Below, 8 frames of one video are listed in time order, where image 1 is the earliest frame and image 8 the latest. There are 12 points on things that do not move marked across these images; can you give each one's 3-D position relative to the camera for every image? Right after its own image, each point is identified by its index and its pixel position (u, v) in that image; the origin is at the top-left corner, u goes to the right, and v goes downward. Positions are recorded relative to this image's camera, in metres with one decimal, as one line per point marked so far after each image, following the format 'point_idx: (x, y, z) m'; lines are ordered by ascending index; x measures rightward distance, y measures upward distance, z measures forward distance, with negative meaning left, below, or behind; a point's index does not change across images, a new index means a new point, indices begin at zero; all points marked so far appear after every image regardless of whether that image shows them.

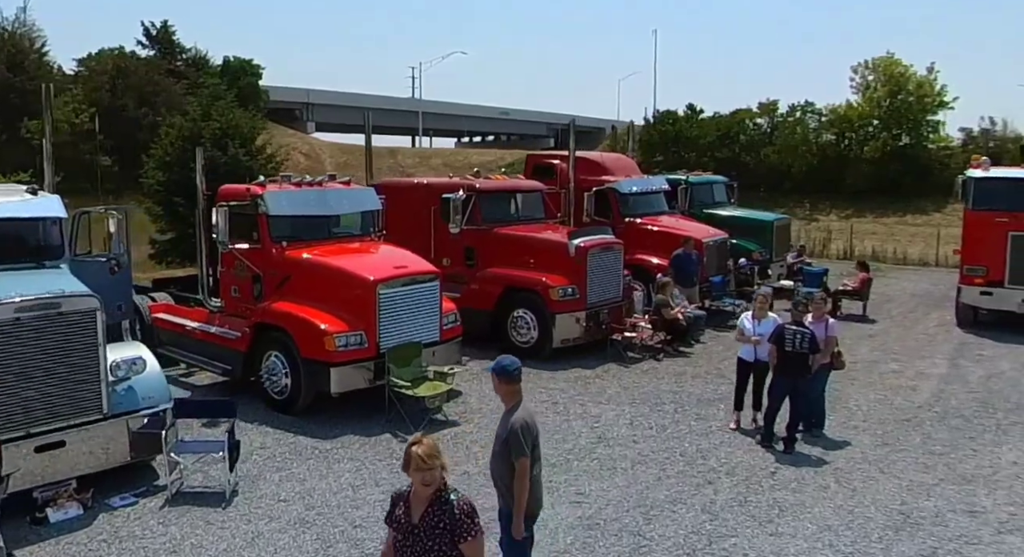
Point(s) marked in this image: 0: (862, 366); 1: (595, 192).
0: (+5.1, -1.3, +12.7) m
1: (+1.5, +1.5, +15.4) m
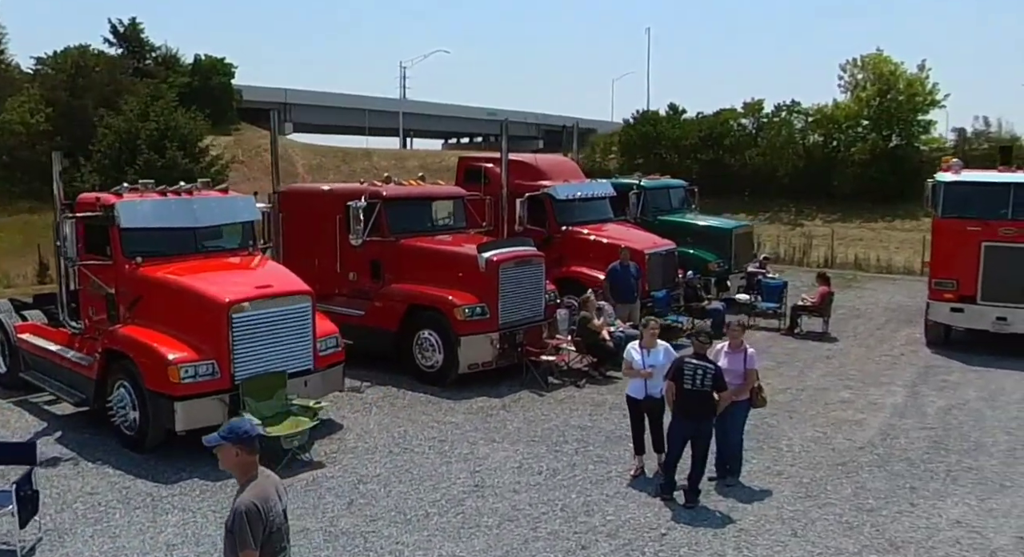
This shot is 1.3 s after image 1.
0: (+3.8, -1.5, +11.3) m
1: (+0.3, +1.3, +14.1) m
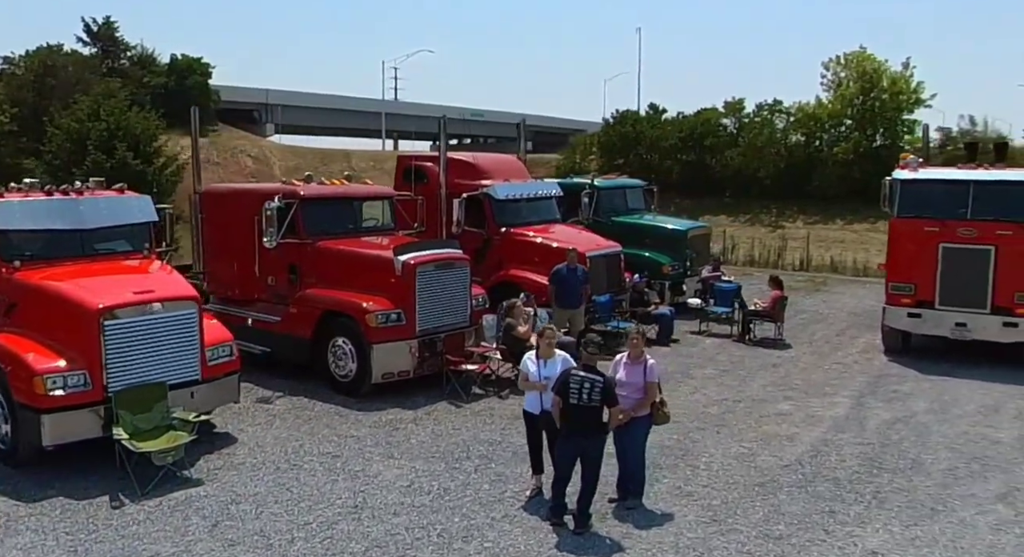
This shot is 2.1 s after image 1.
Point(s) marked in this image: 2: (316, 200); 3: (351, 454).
0: (+2.8, -1.6, +10.6) m
1: (-0.7, +1.2, +13.4) m
2: (-2.6, +1.0, +11.6) m
3: (-1.7, -1.8, +9.1) m
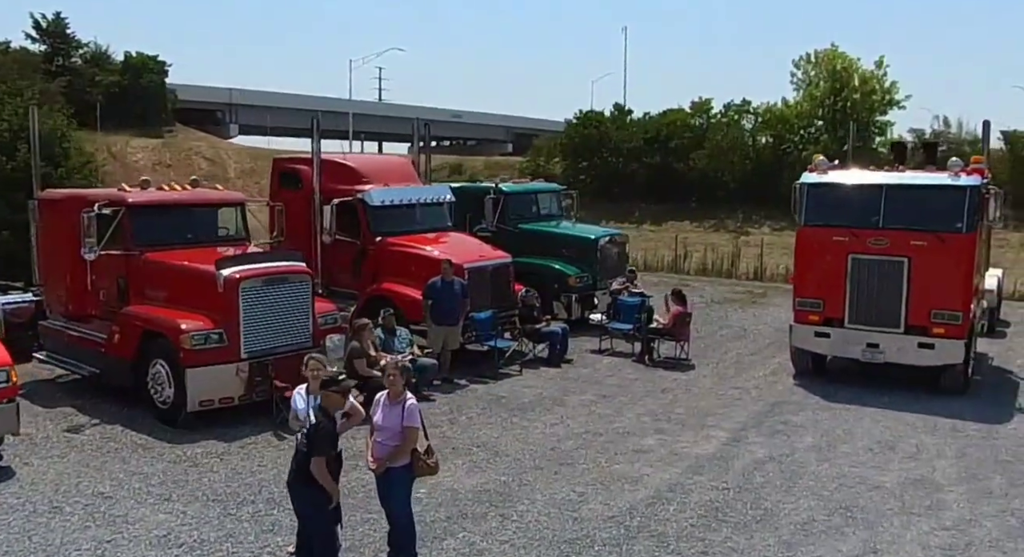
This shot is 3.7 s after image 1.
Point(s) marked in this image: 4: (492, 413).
0: (+1.0, -1.8, +9.4) m
1: (-2.5, +1.1, +12.3) m
2: (-4.4, +0.9, +10.5) m
3: (-3.6, -2.0, +8.0) m
4: (-0.3, -1.6, +10.3) m
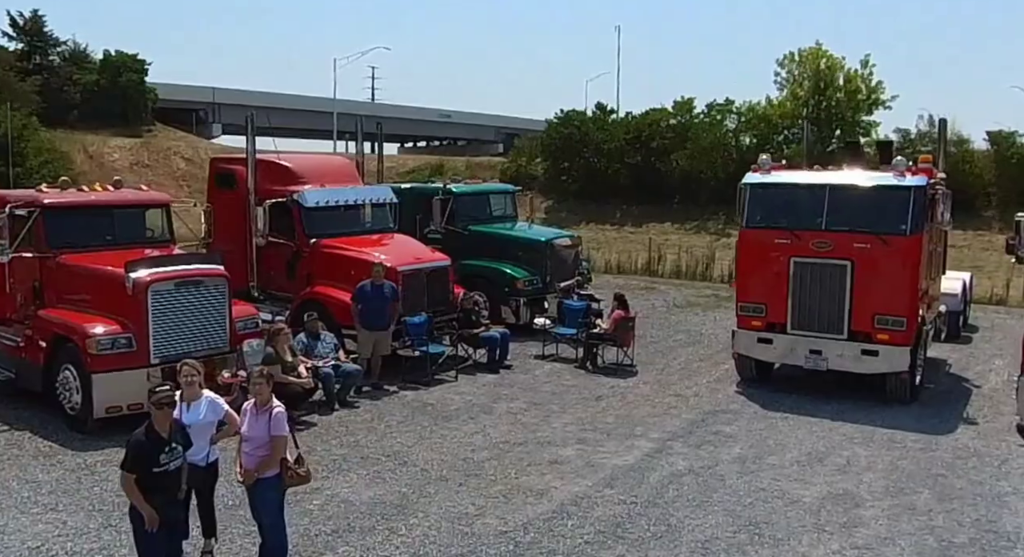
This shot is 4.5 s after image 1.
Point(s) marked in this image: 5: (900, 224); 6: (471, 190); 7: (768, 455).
0: (0.0, -1.8, +9.1) m
1: (-3.3, +1.0, +12.1) m
2: (-5.3, +0.8, +10.3) m
3: (-4.5, -2.0, +7.7) m
4: (-1.1, -1.6, +10.0) m
5: (+4.7, +0.7, +10.5) m
6: (-0.7, +1.5, +14.5) m
7: (+2.7, -1.9, +9.2) m
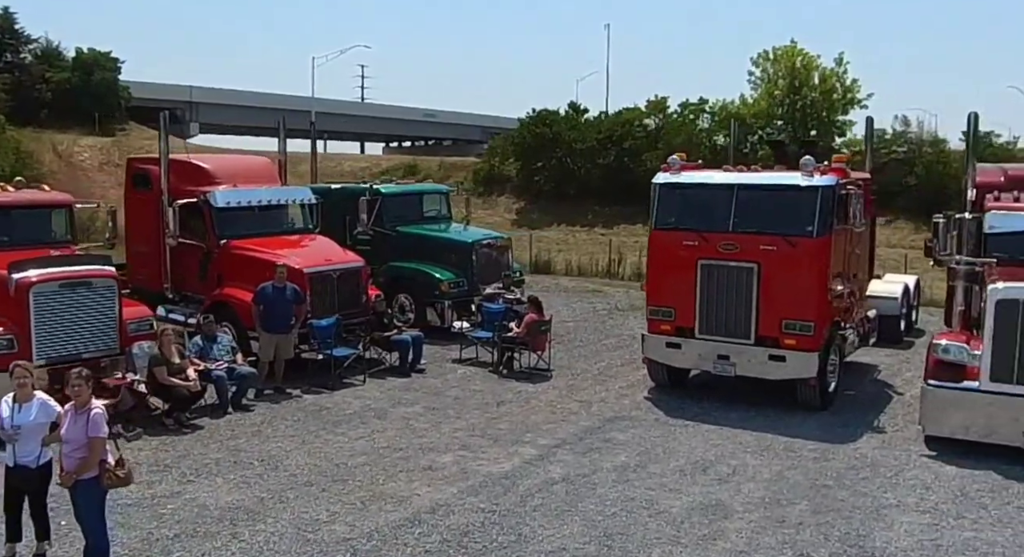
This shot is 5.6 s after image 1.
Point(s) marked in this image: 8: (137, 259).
0: (-1.2, -1.8, +8.9) m
1: (-4.5, +1.0, +11.9) m
2: (-6.6, +0.8, +10.2) m
3: (-5.8, -2.1, +7.6) m
4: (-2.4, -1.7, +9.9) m
5: (+3.5, +0.6, +10.2) m
6: (-1.8, +1.5, +14.3) m
7: (+1.4, -1.9, +8.9) m
8: (-5.4, +0.3, +12.5) m
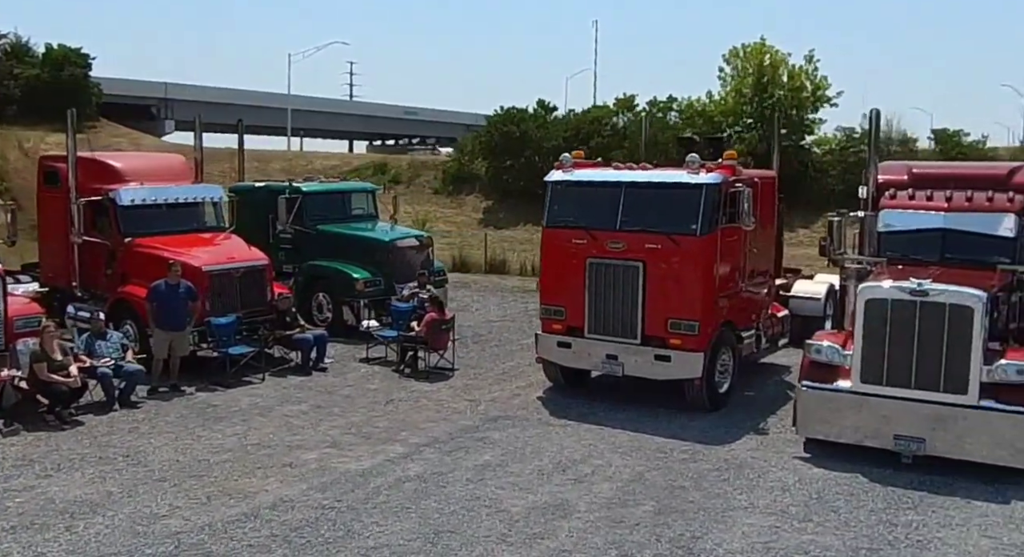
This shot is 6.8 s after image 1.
0: (-2.6, -1.8, +9.0) m
1: (-5.9, +1.0, +12.0) m
2: (-7.9, +0.9, +10.4) m
3: (-7.2, -2.0, +7.8) m
4: (-3.8, -1.6, +9.9) m
5: (+2.1, +0.6, +10.1) m
6: (-3.1, +1.5, +14.3) m
7: (0.0, -1.9, +8.9) m
8: (-6.7, +0.3, +12.6) m
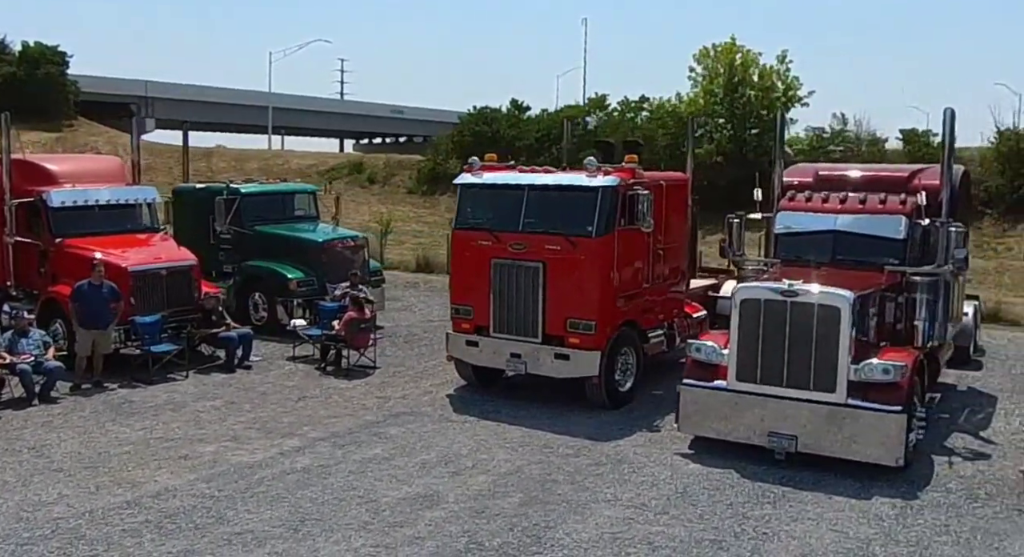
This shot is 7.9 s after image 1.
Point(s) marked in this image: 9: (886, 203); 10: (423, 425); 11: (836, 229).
0: (-3.8, -1.8, +9.3) m
1: (-7.0, +1.1, +12.5) m
2: (-9.1, +0.9, +10.8) m
3: (-8.4, -2.0, +8.3) m
4: (-5.0, -1.6, +10.3) m
5: (+0.9, +0.6, +10.4) m
6: (-4.2, +1.5, +14.7) m
7: (-1.2, -1.9, +9.2) m
8: (-7.9, +0.3, +13.1) m
9: (+4.6, +0.9, +10.5) m
10: (-1.0, -1.7, +10.2) m
11: (+3.9, +0.6, +10.4) m
